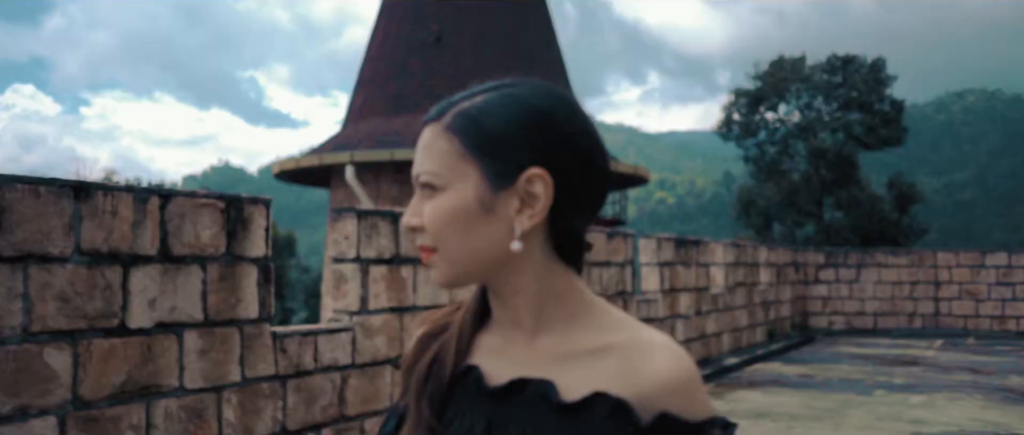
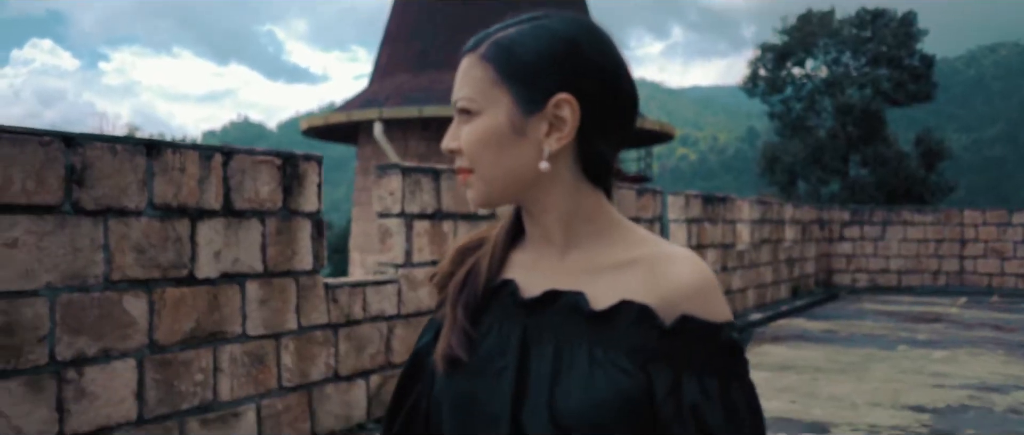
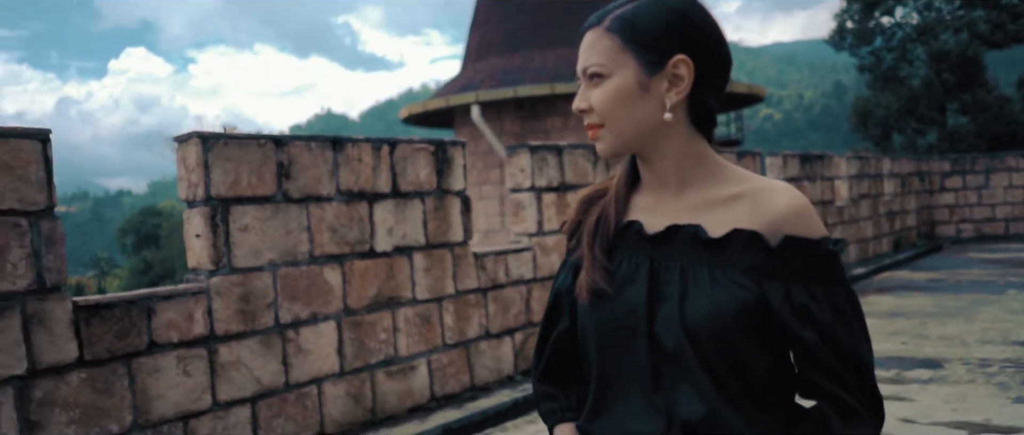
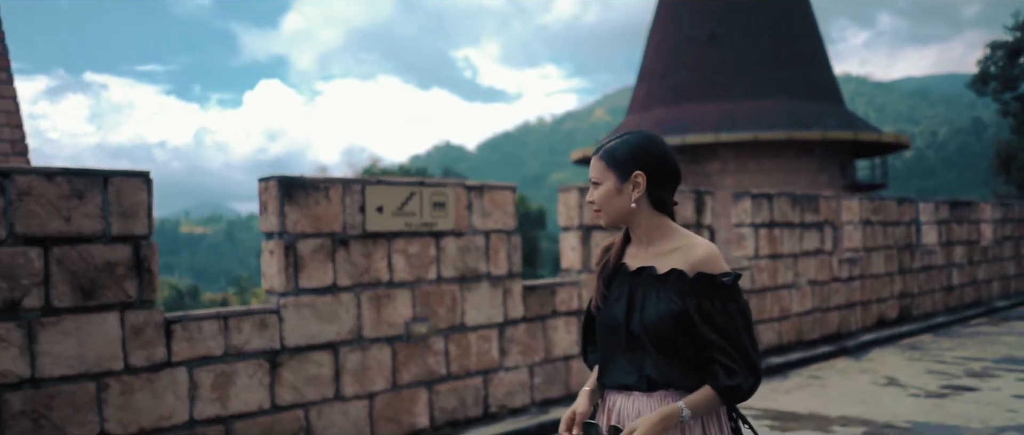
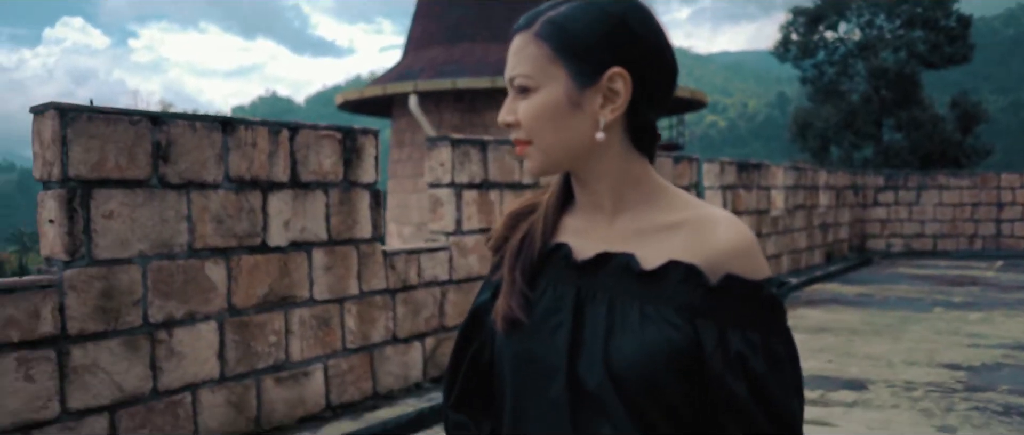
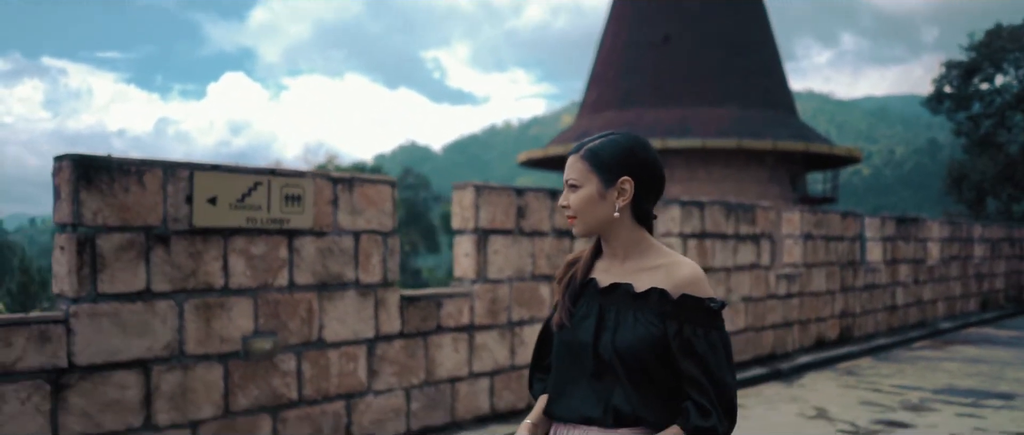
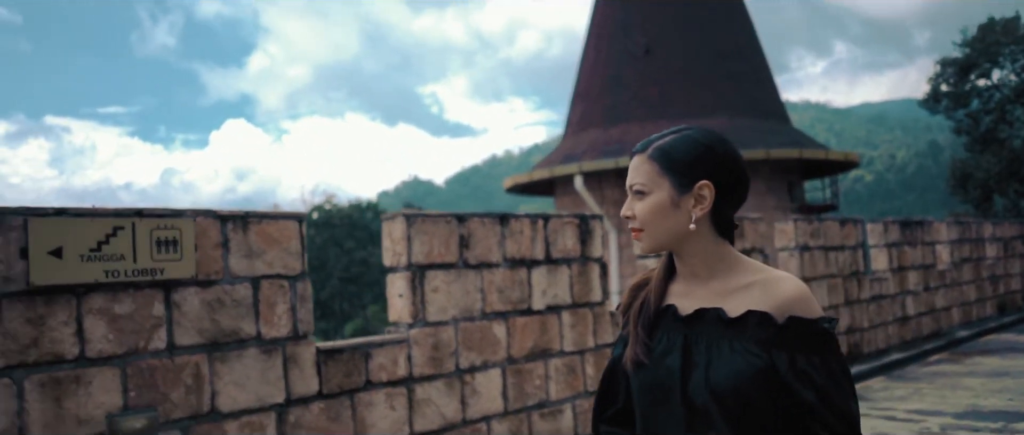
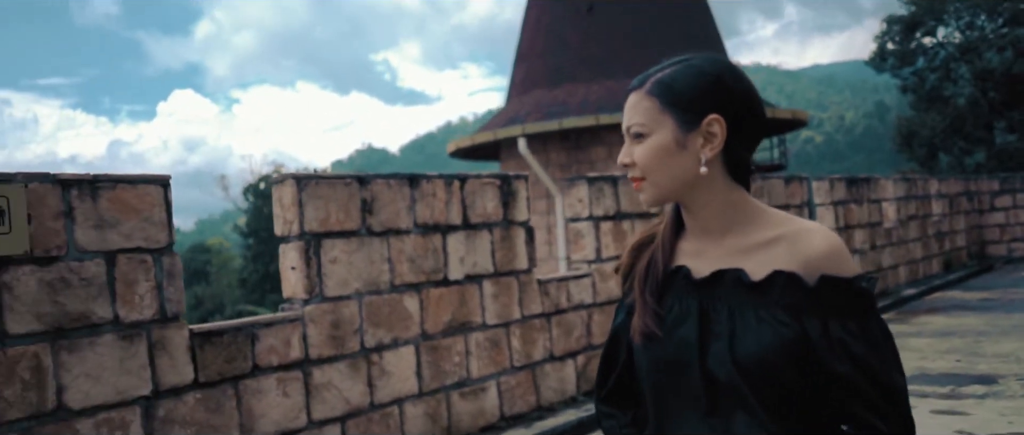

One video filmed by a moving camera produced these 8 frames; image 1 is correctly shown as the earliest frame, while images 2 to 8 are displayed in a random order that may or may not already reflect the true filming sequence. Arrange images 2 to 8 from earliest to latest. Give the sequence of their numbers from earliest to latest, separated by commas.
2, 5, 3, 8, 7, 6, 4
